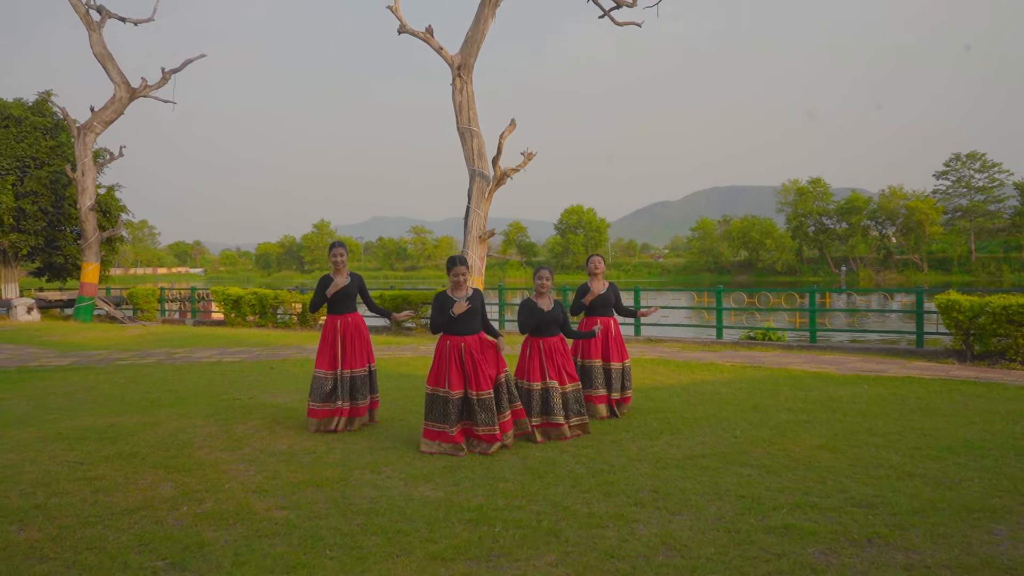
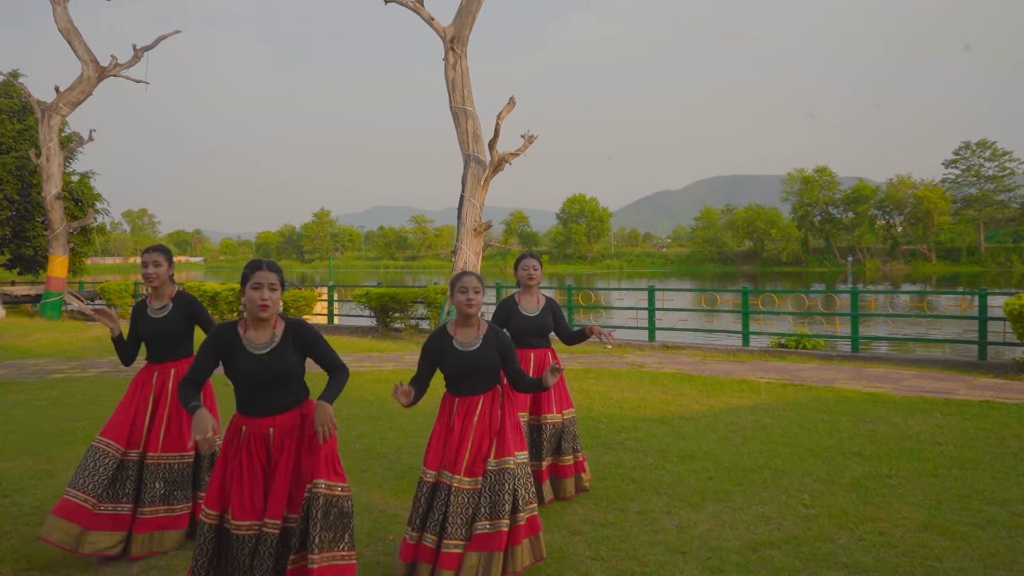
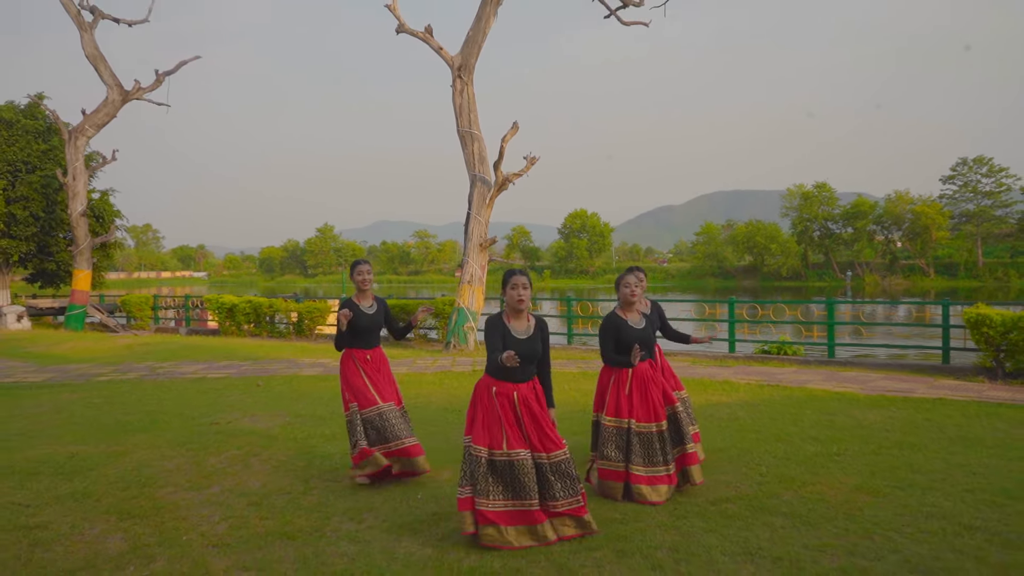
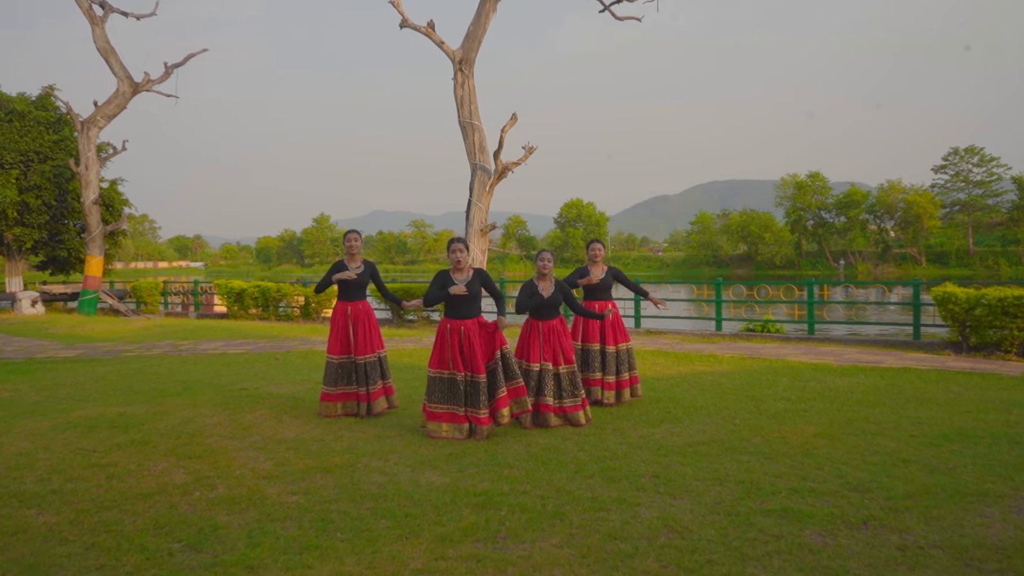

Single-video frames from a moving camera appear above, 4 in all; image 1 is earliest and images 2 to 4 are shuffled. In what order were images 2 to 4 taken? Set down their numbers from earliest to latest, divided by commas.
4, 2, 3
